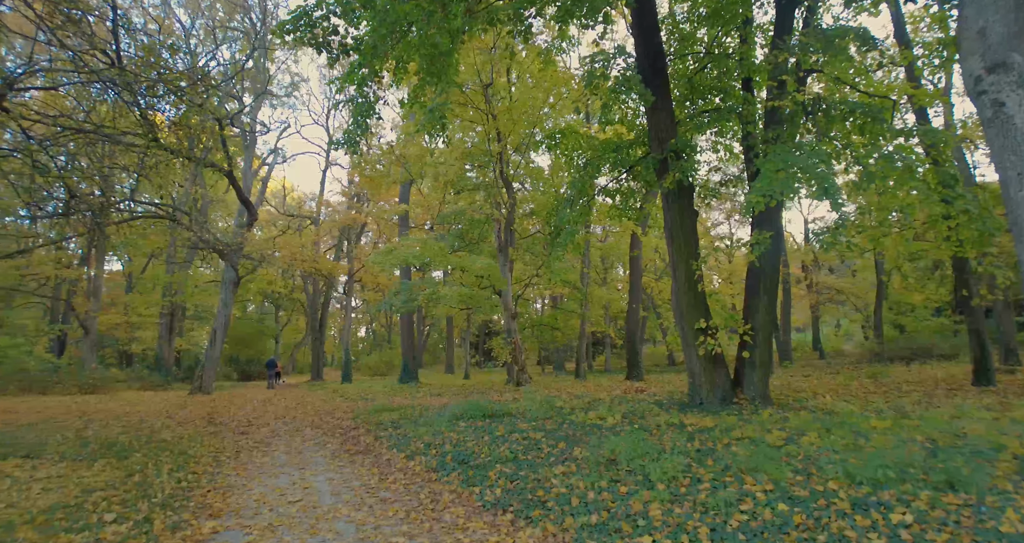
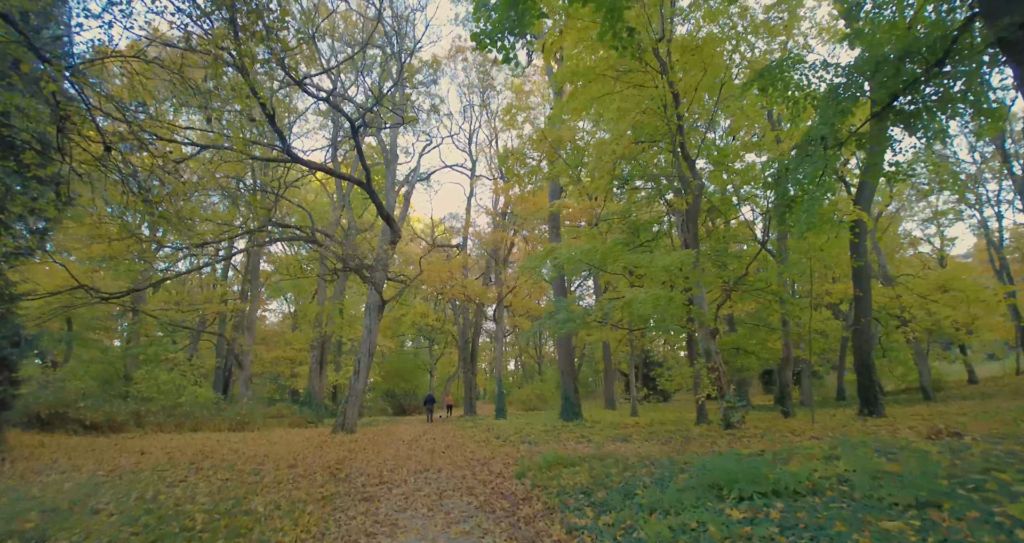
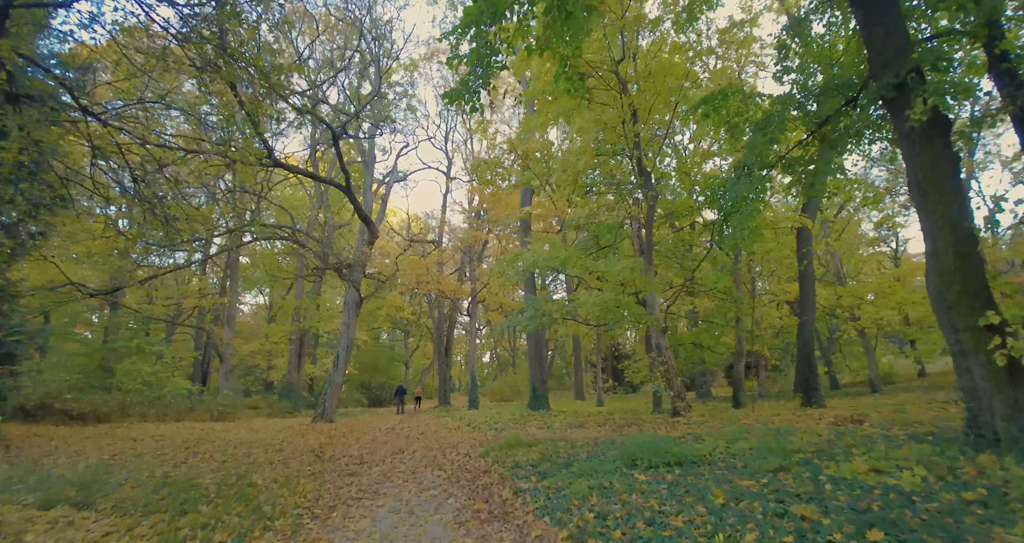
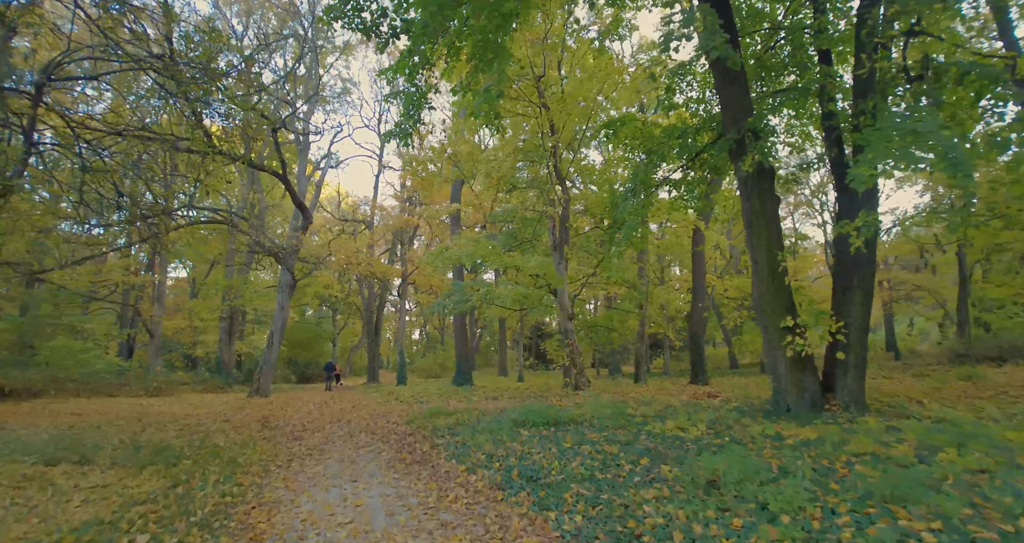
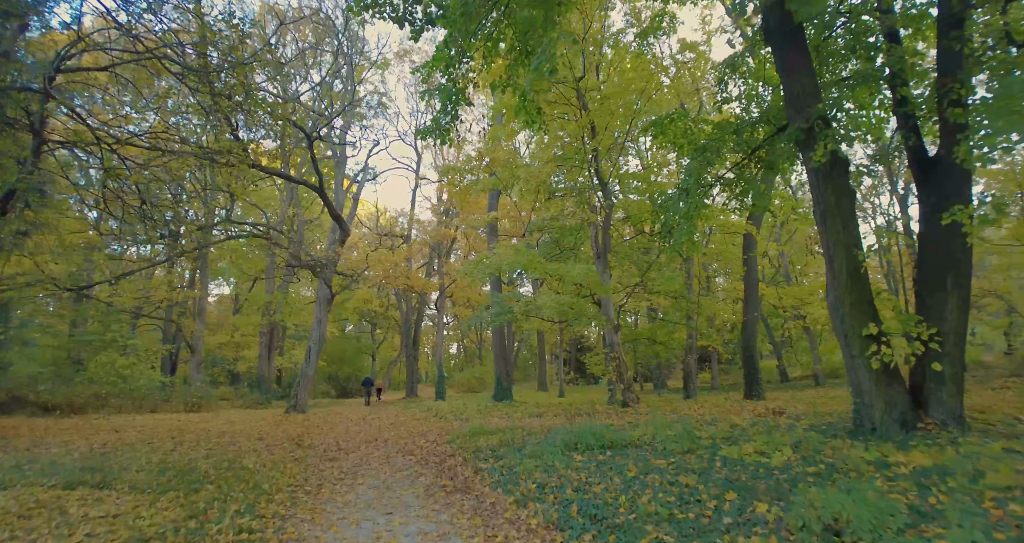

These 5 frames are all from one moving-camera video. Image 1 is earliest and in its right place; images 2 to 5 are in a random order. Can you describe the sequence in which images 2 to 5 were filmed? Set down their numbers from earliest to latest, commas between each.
4, 5, 3, 2
